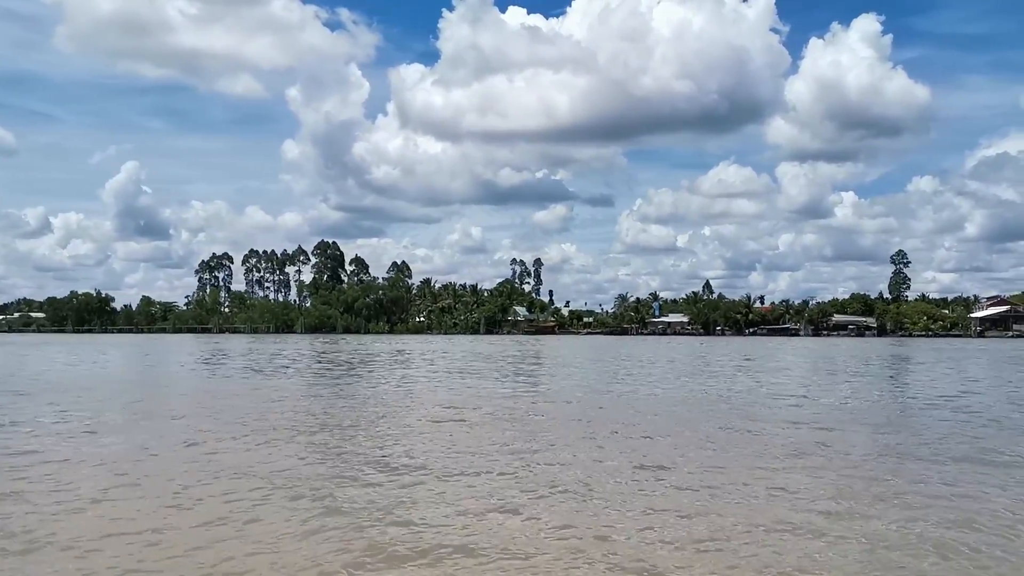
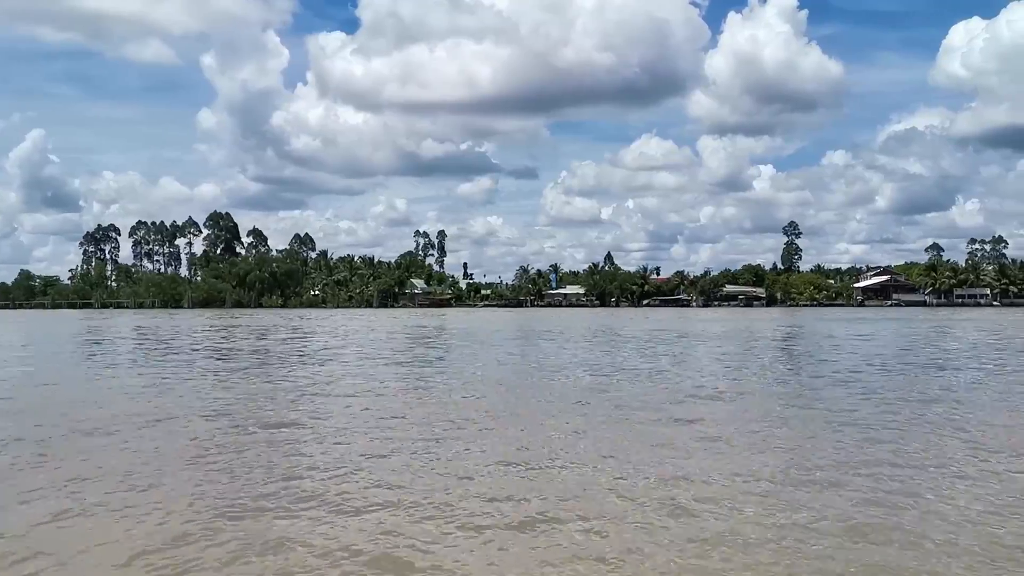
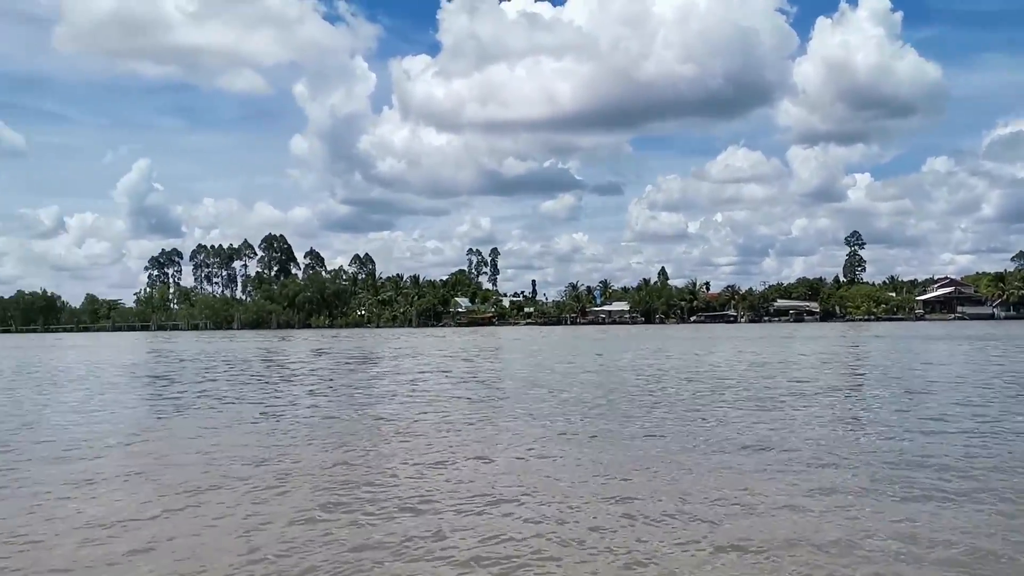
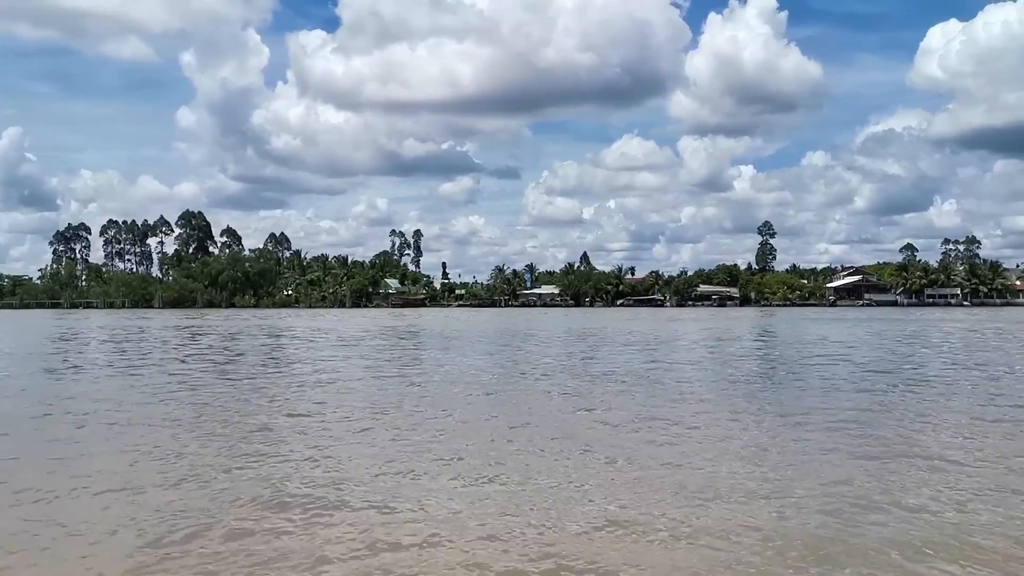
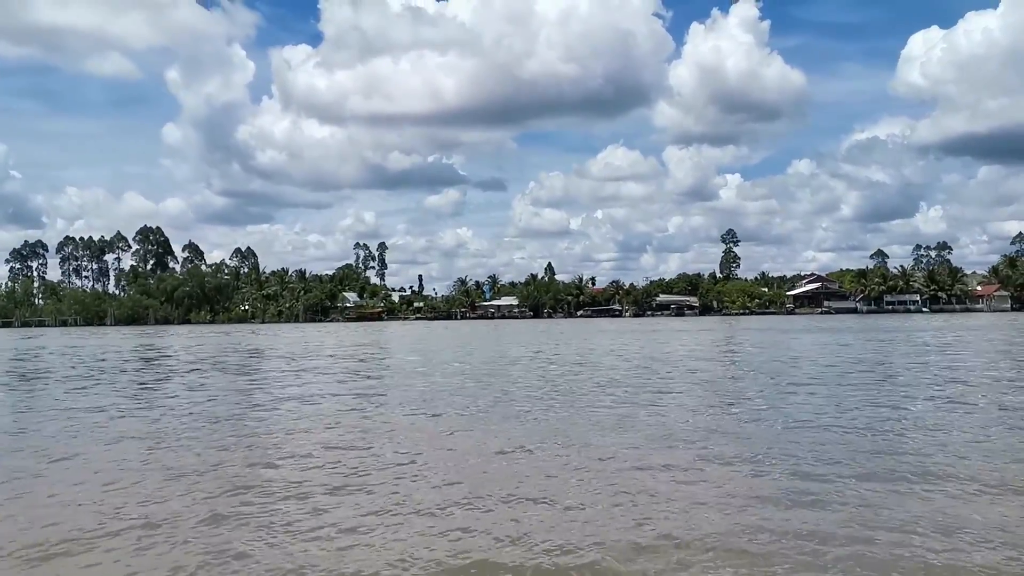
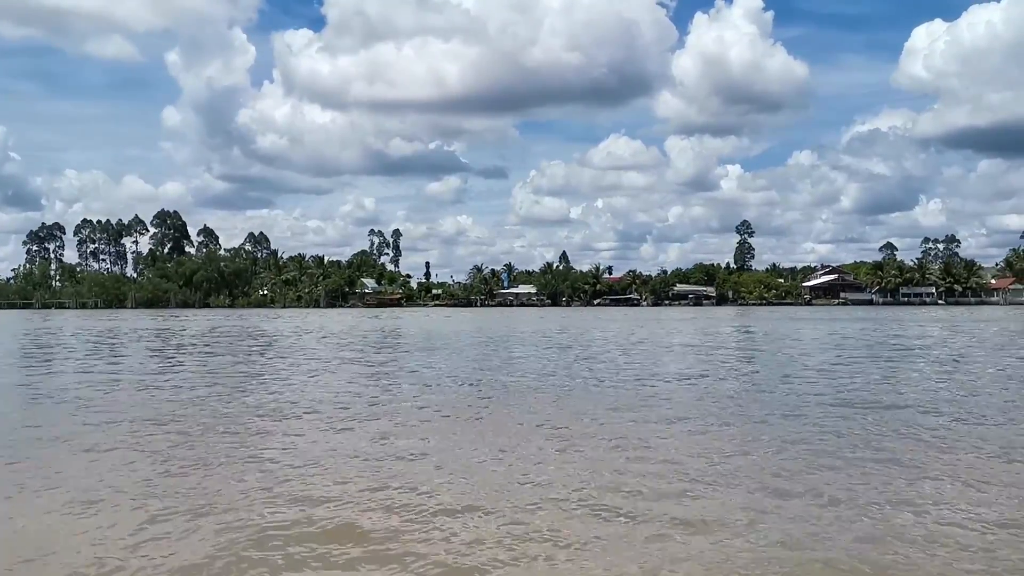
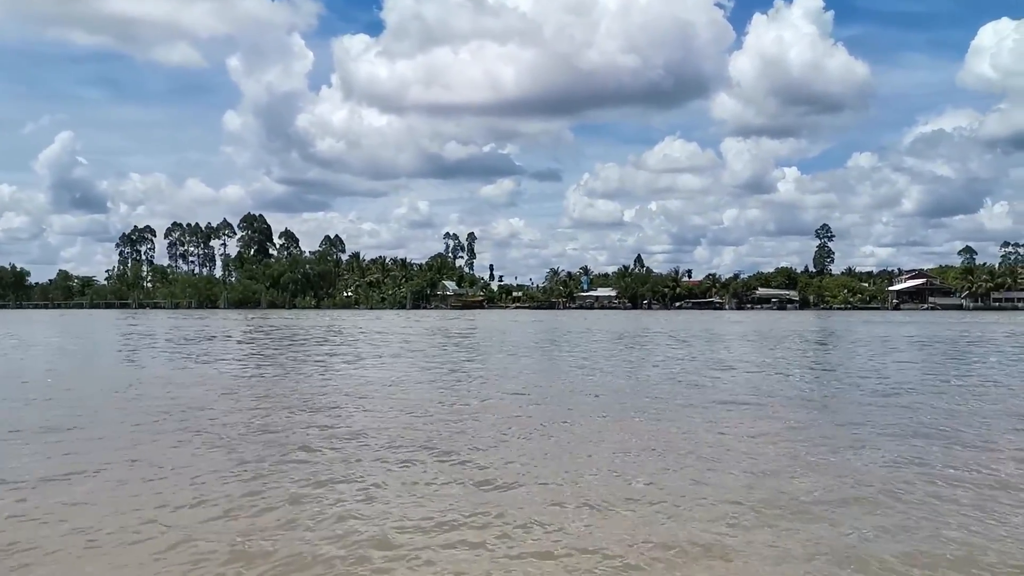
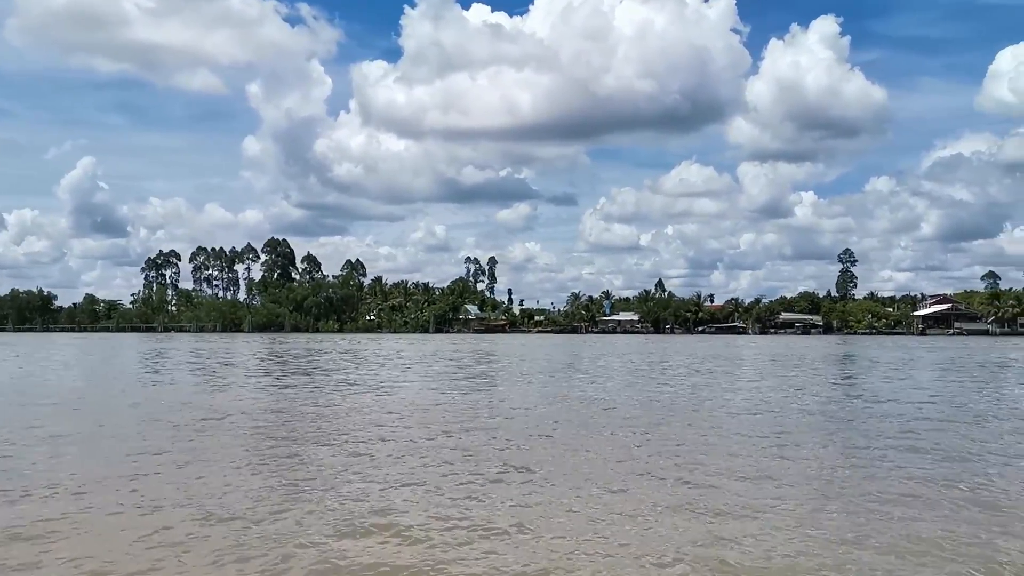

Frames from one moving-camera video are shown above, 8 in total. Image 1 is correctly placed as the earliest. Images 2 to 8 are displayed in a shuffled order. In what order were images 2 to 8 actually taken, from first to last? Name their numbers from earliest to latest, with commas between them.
8, 7, 2, 4, 6, 5, 3
